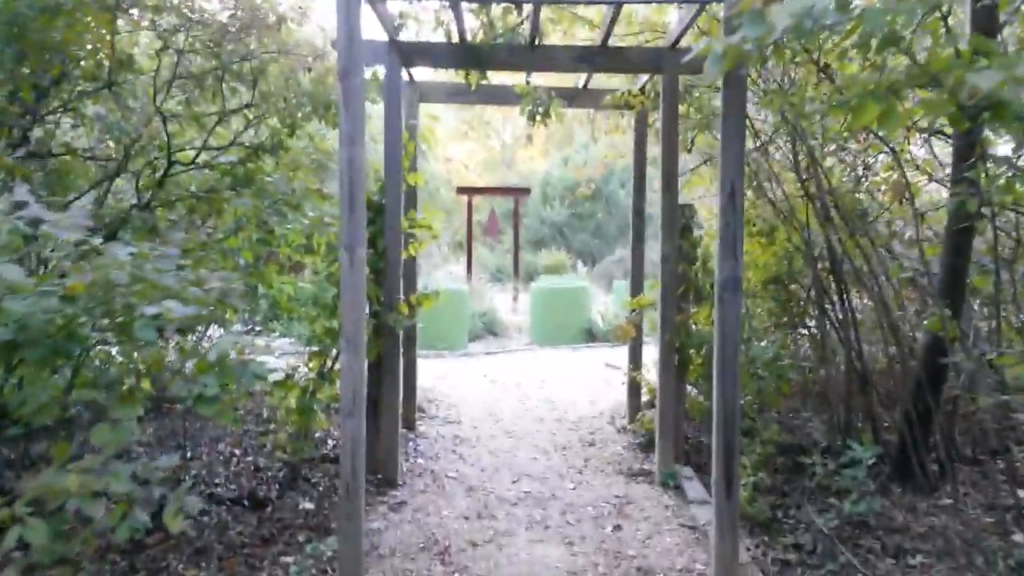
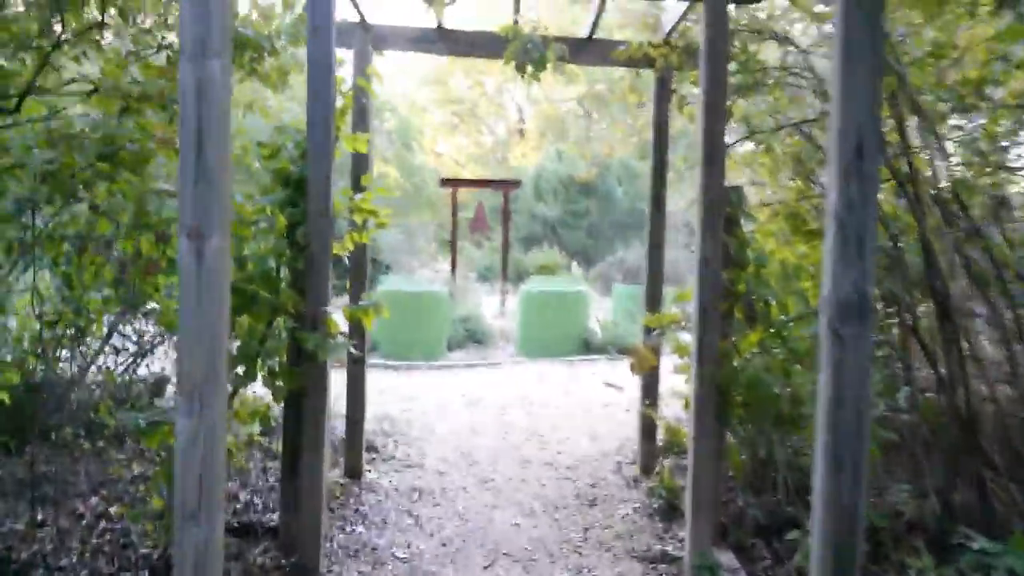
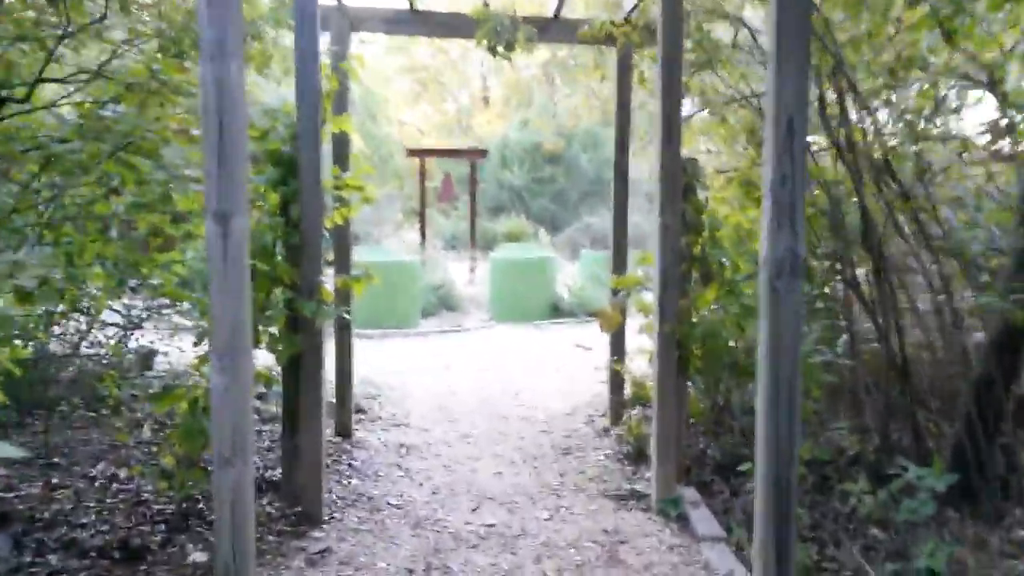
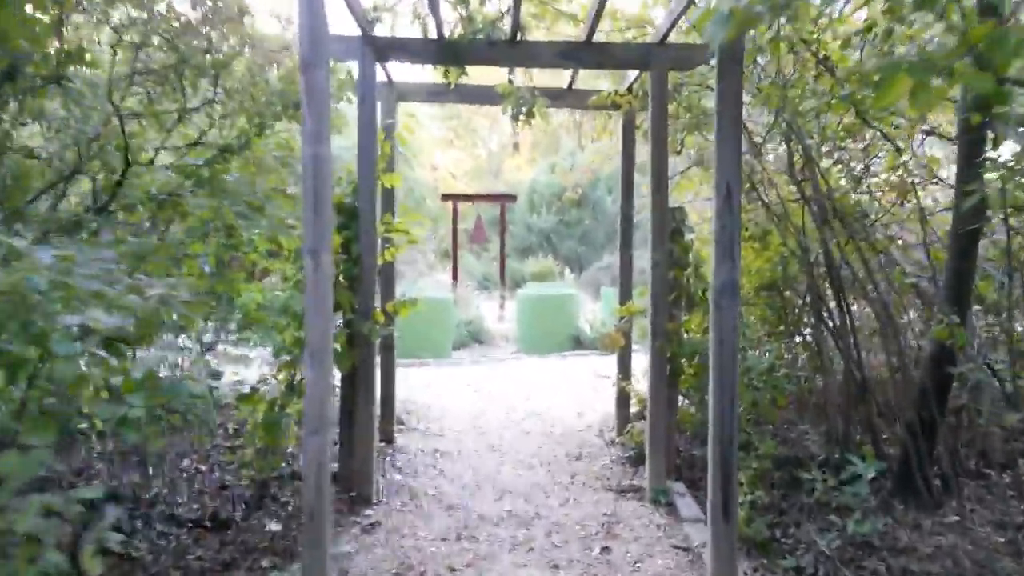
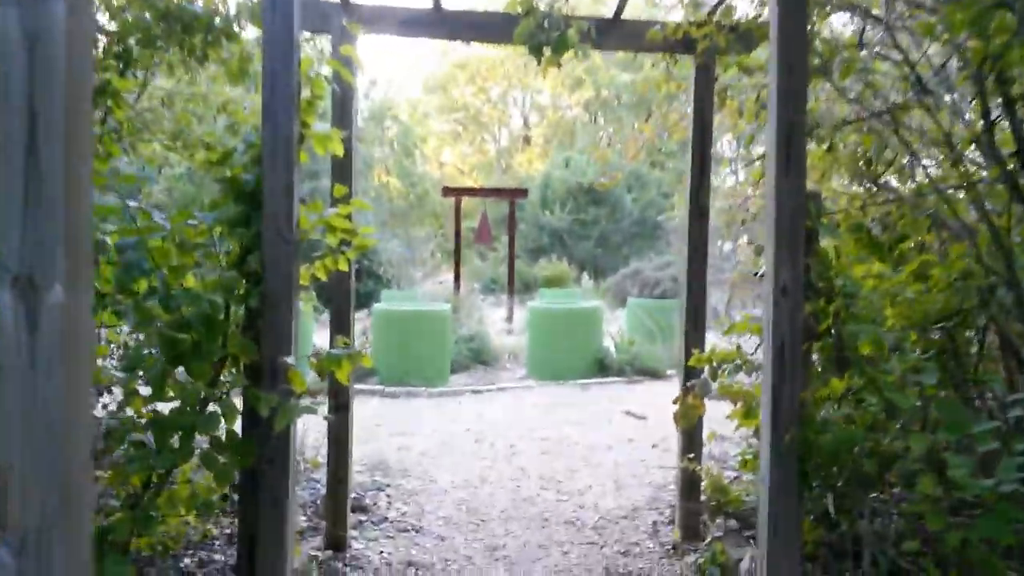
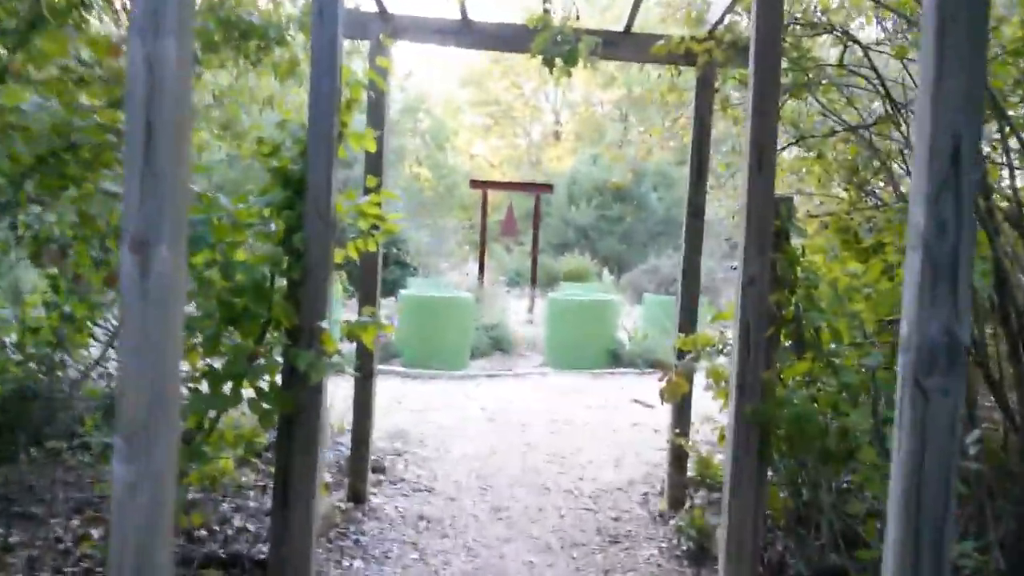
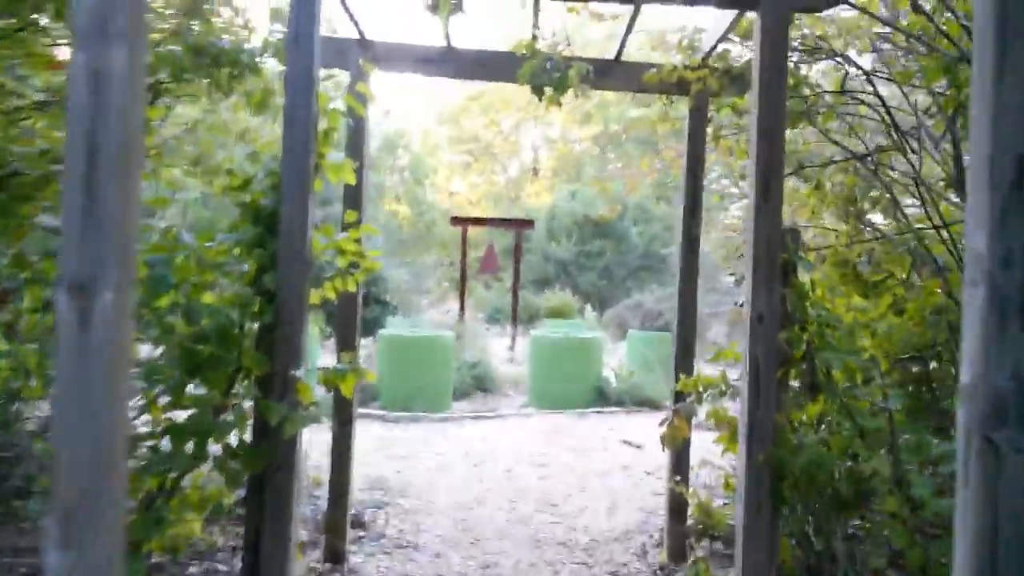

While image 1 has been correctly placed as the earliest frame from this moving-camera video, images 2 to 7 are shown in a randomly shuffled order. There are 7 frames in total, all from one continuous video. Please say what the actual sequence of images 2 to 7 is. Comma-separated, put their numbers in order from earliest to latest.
4, 3, 2, 6, 7, 5
